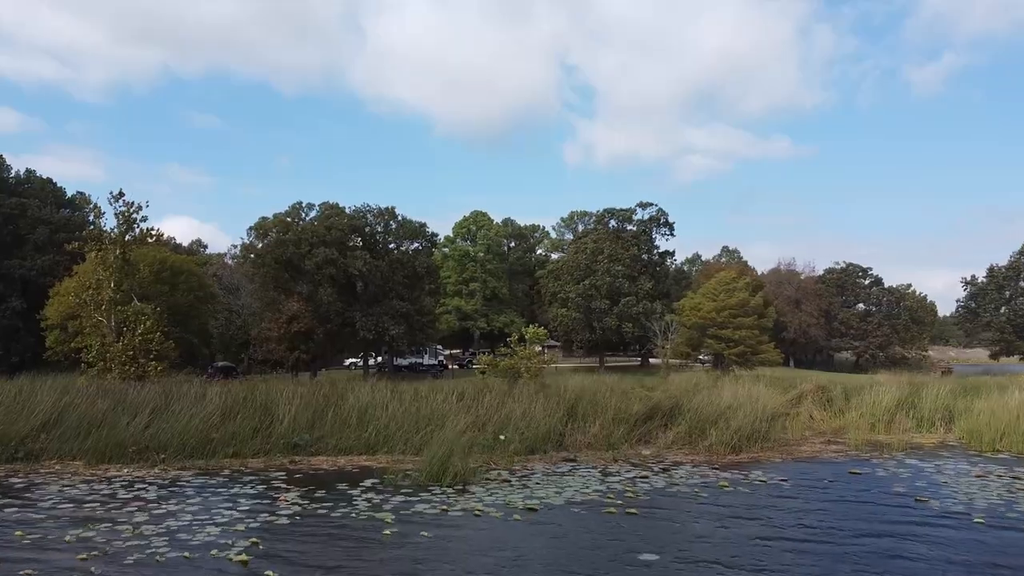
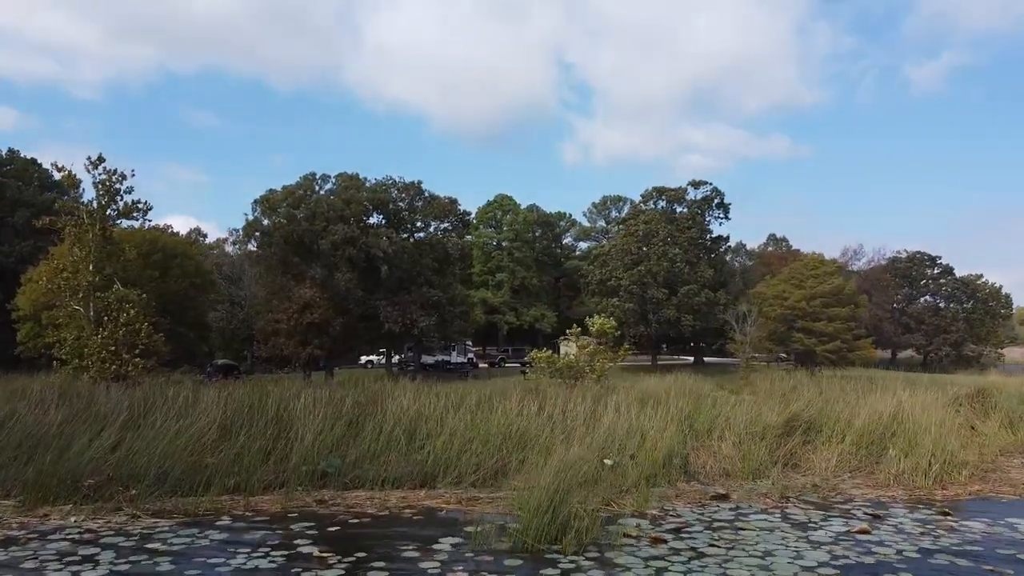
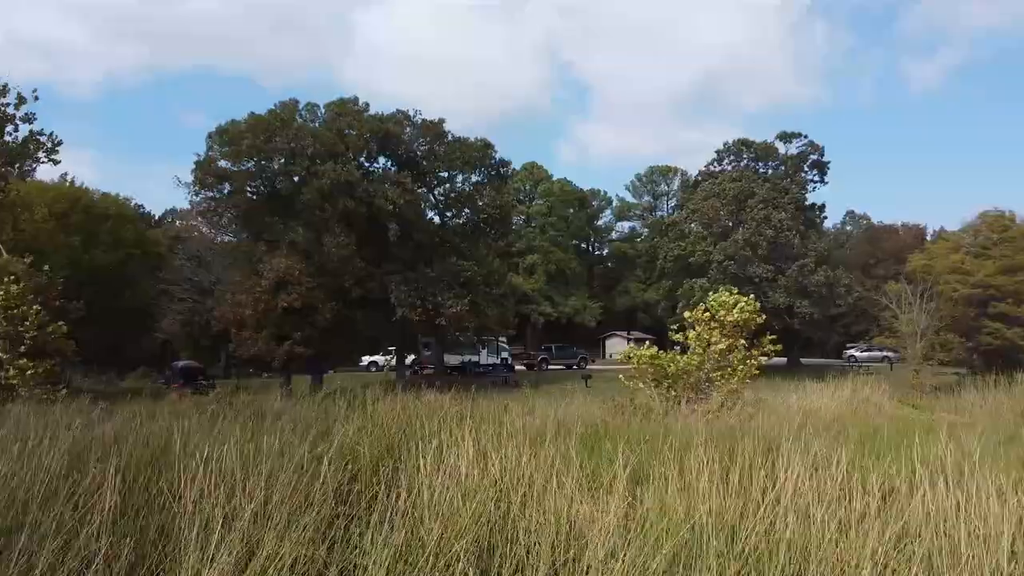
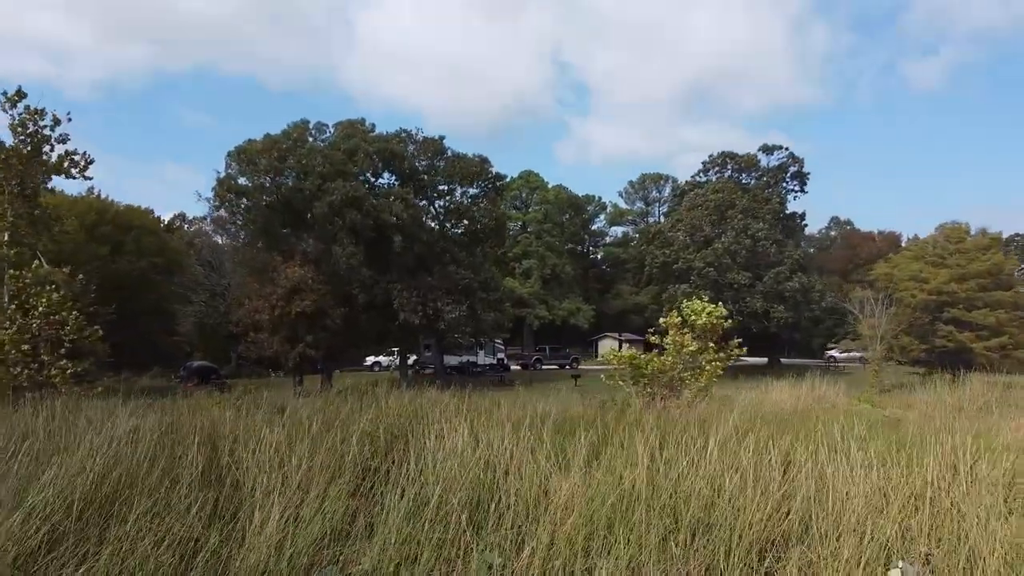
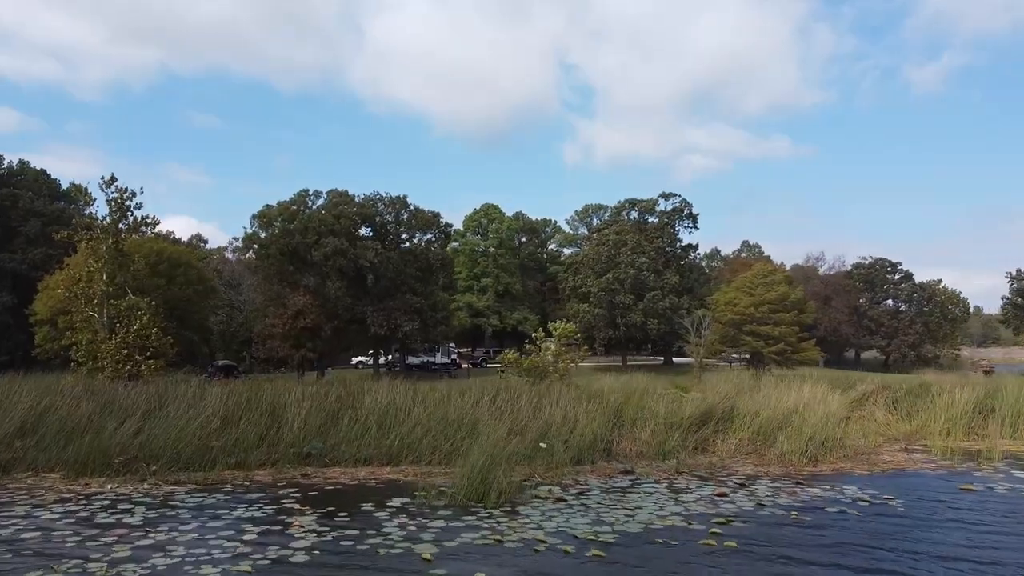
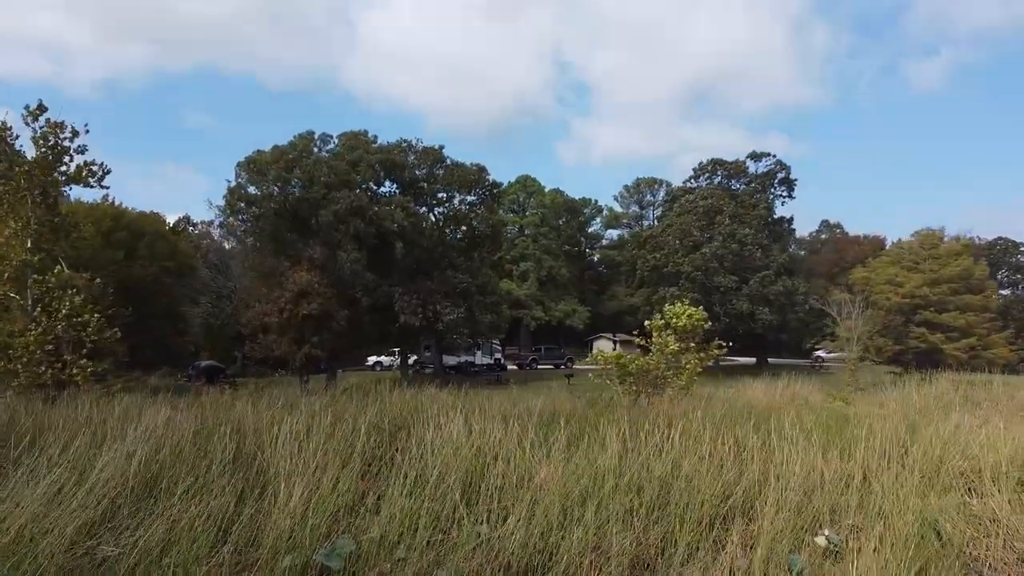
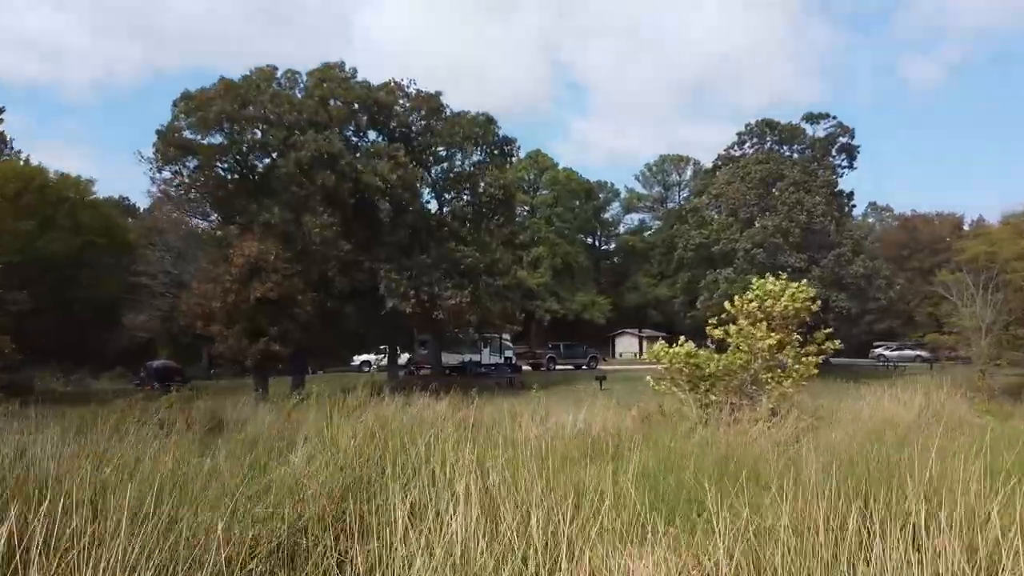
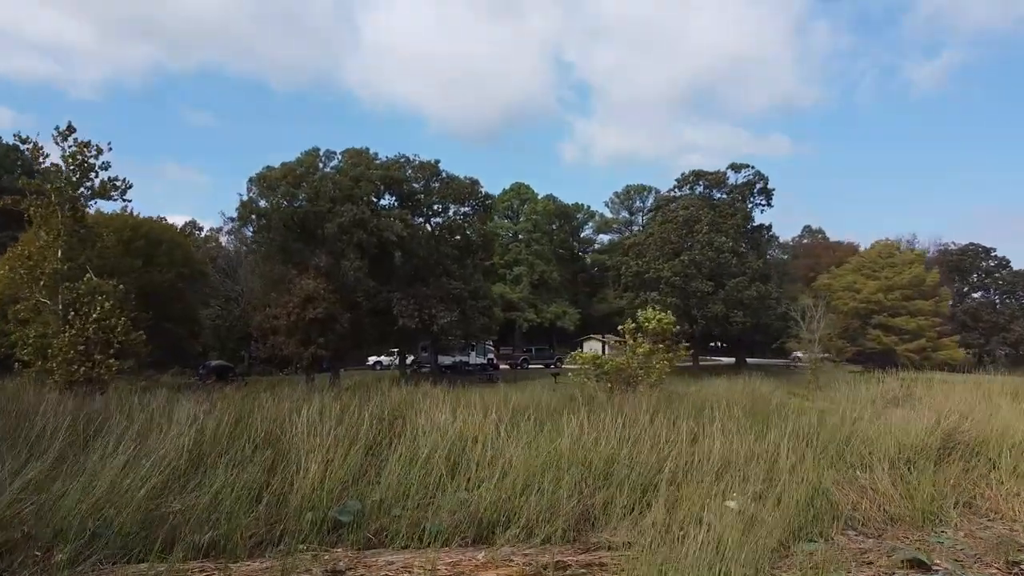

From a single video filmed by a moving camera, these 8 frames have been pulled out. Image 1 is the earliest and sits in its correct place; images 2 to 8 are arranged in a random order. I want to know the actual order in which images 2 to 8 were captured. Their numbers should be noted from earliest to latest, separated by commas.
5, 2, 8, 6, 4, 3, 7
